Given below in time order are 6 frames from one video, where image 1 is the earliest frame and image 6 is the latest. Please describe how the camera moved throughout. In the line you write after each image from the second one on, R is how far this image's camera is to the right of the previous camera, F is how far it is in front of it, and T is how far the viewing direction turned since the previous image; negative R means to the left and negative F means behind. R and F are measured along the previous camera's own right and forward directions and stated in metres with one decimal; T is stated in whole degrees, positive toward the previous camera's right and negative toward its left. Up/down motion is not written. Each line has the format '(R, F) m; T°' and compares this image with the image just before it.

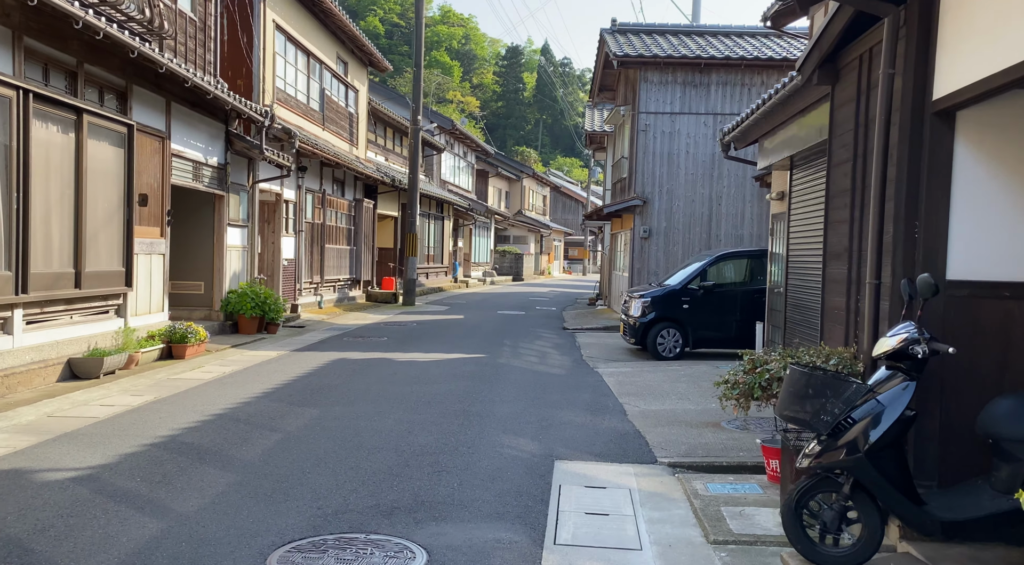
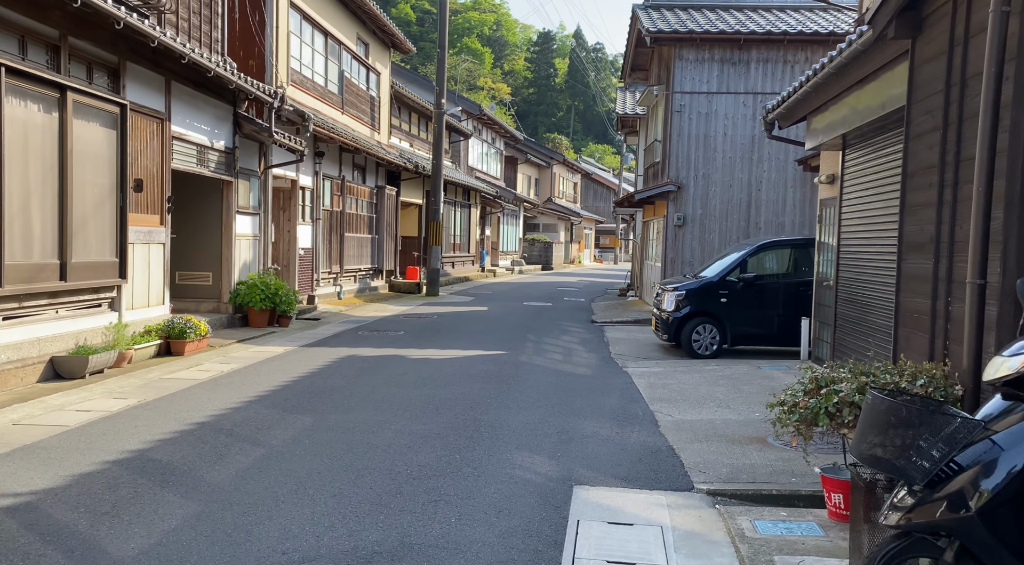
(+0.1, +0.9) m; -2°
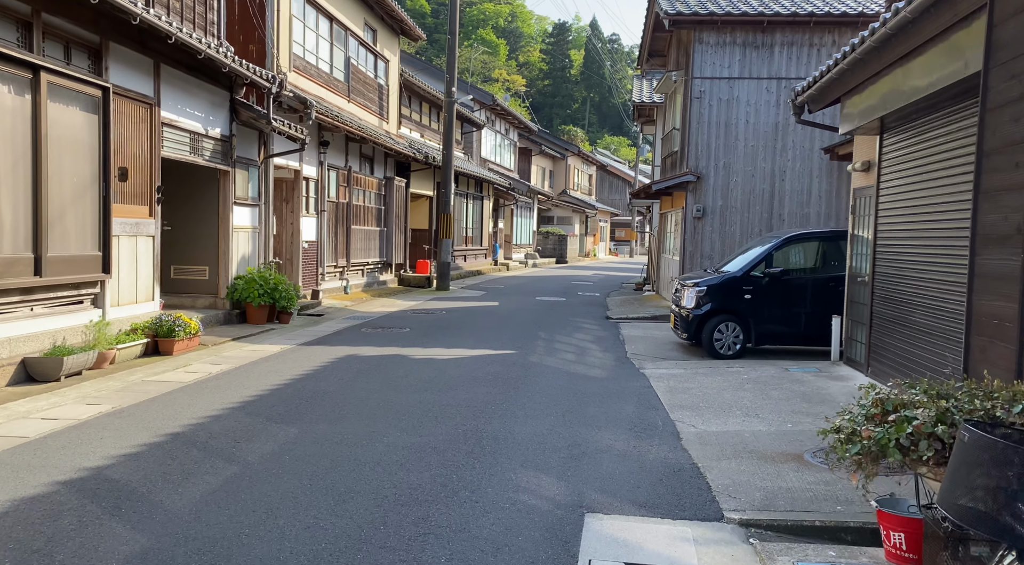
(+0.1, +0.7) m; -1°
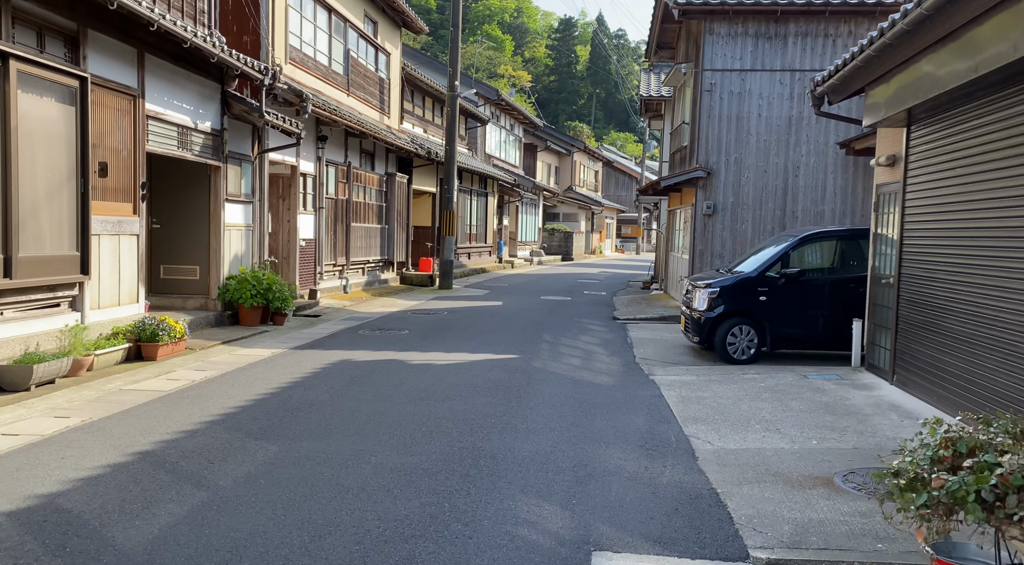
(0.0, +0.5) m; 0°
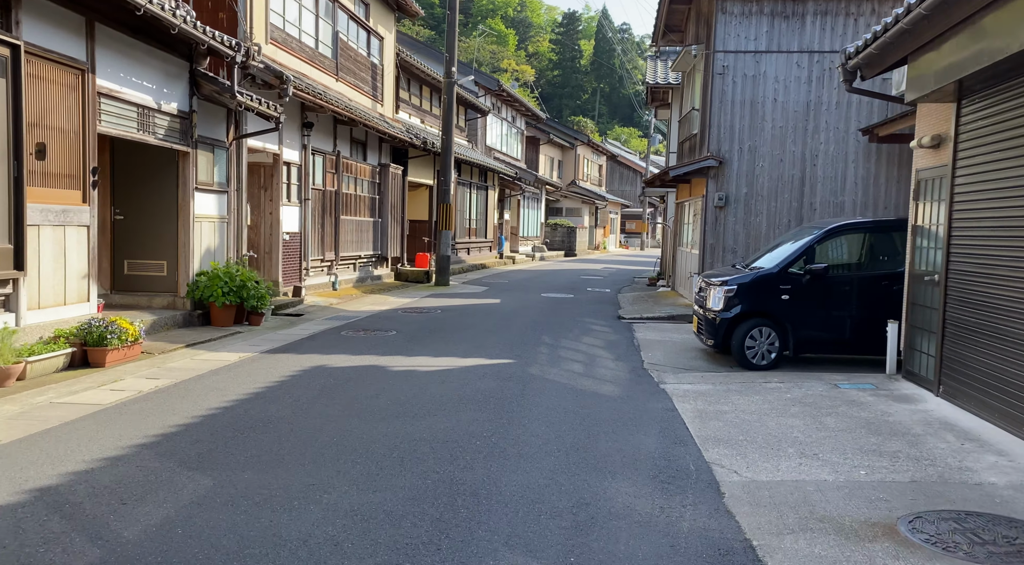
(+0.1, +1.1) m; 0°
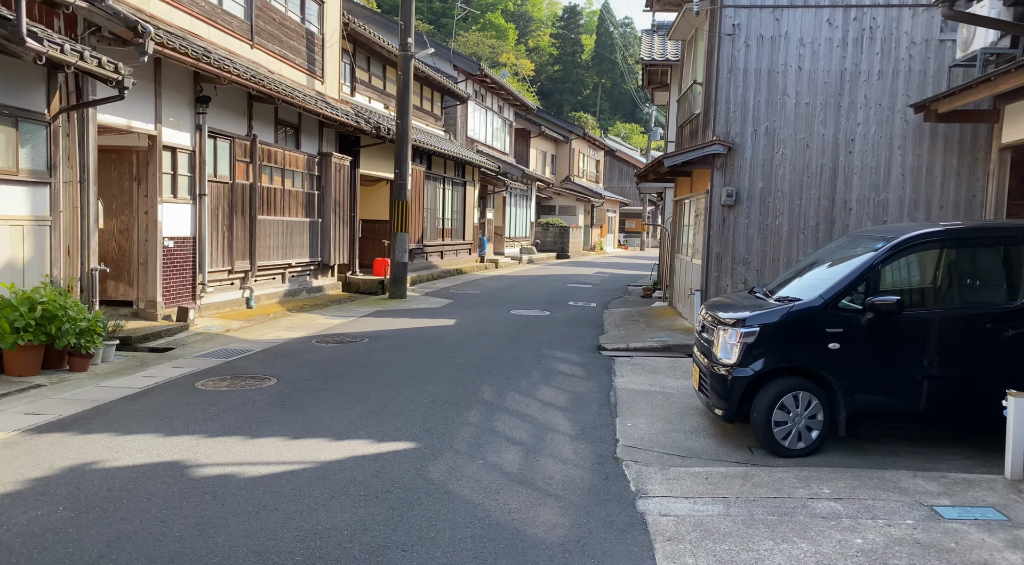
(+0.7, +3.4) m; 0°
